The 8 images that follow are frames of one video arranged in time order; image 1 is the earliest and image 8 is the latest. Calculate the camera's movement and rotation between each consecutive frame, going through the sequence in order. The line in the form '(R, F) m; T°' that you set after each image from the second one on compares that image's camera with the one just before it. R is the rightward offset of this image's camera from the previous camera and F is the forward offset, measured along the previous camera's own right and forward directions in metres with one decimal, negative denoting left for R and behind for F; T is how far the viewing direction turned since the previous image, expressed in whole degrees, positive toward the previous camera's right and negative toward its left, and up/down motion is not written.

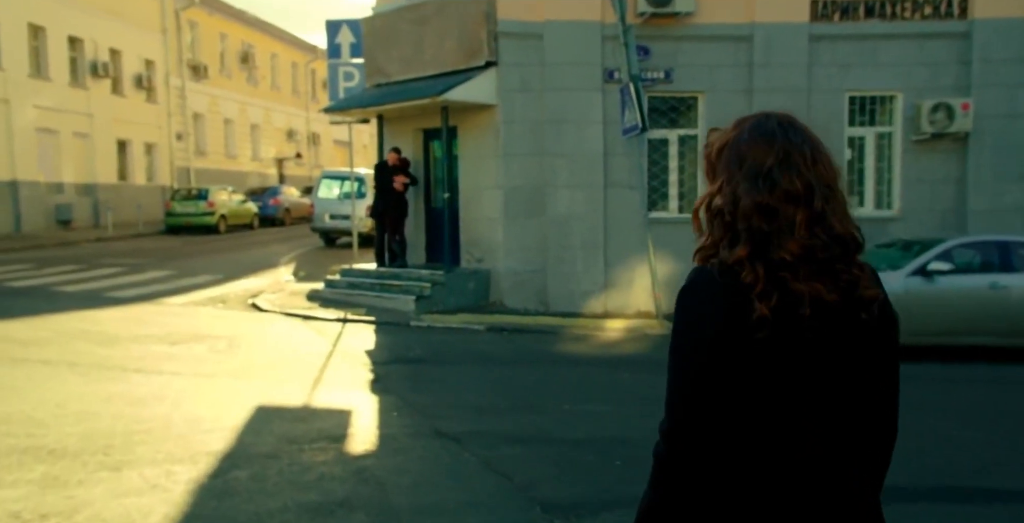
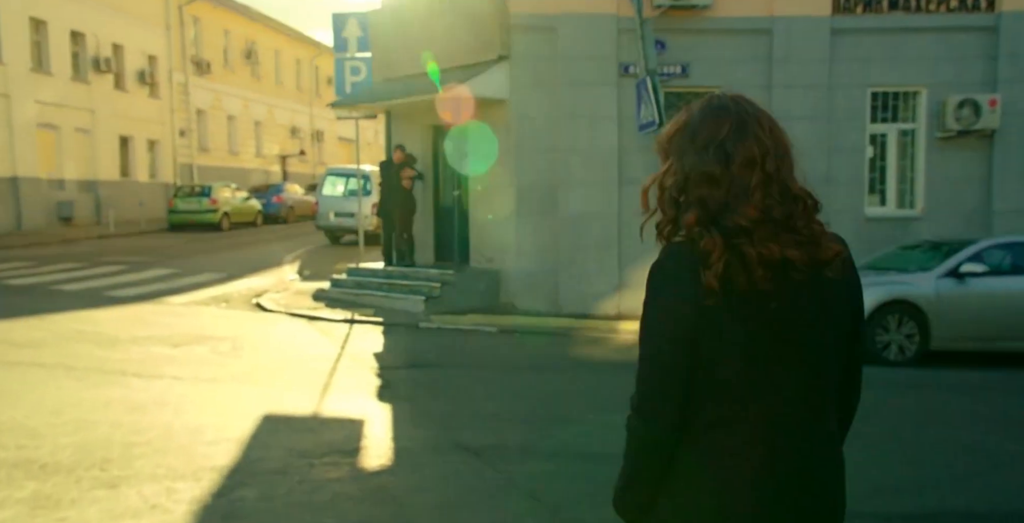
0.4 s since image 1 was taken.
(-0.1, +0.4) m; 0°
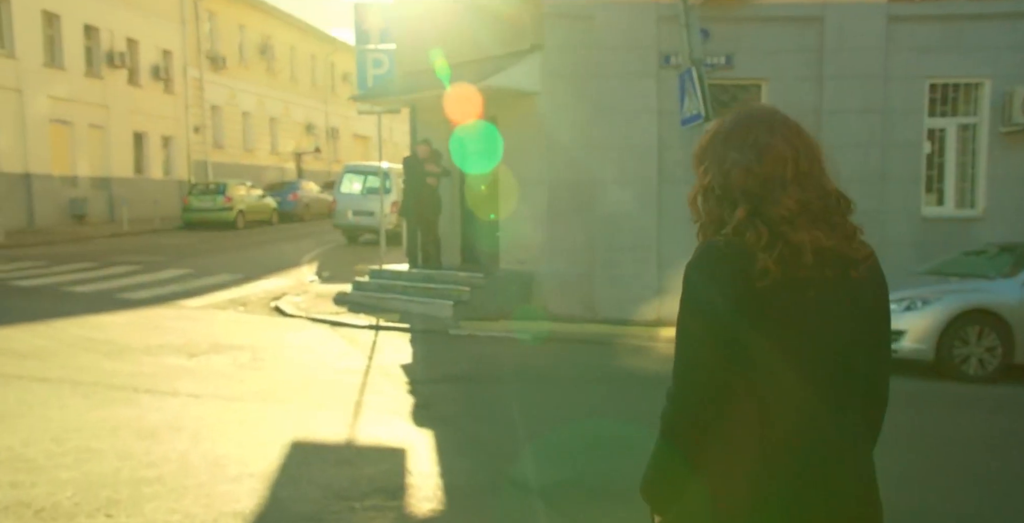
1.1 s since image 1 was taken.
(-0.3, +0.7) m; -1°
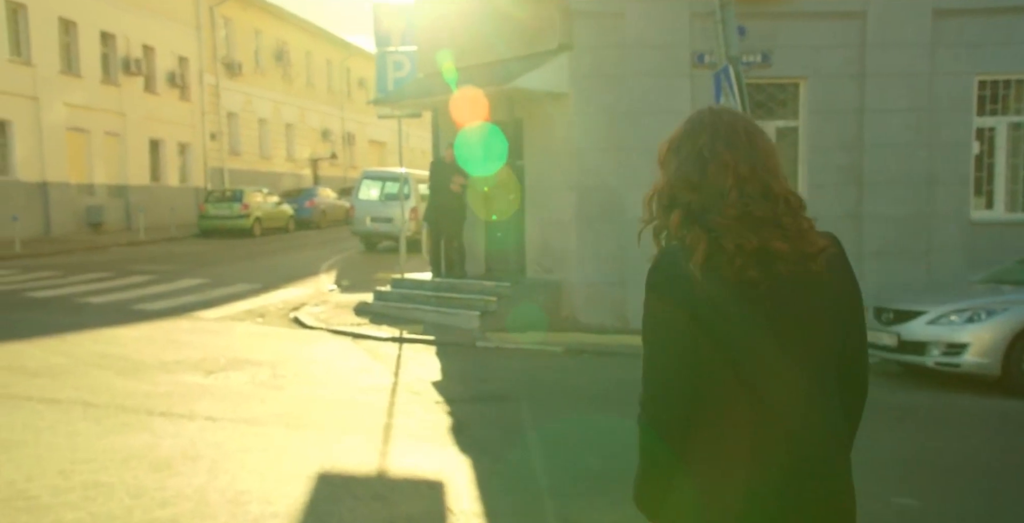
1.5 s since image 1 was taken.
(-0.2, +0.5) m; -1°
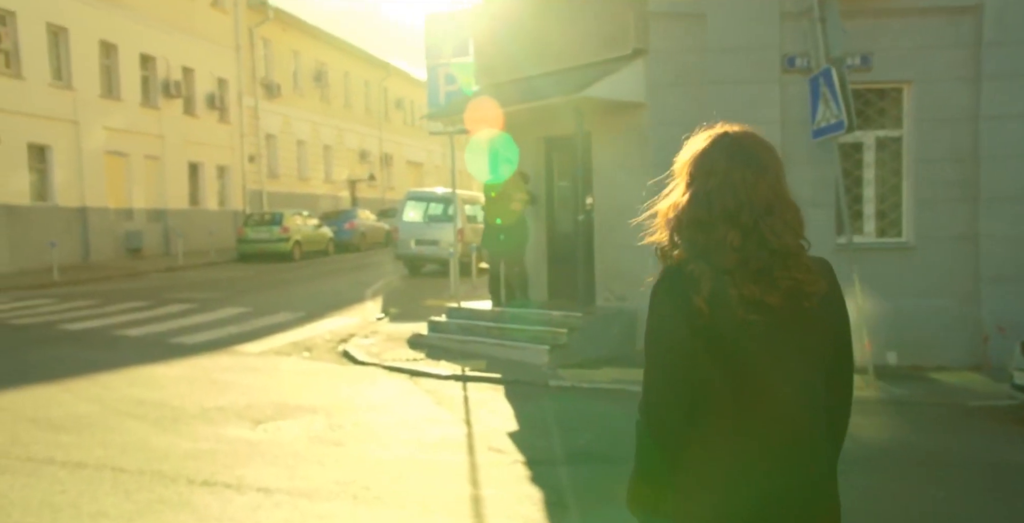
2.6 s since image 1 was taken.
(-0.4, +1.1) m; -2°
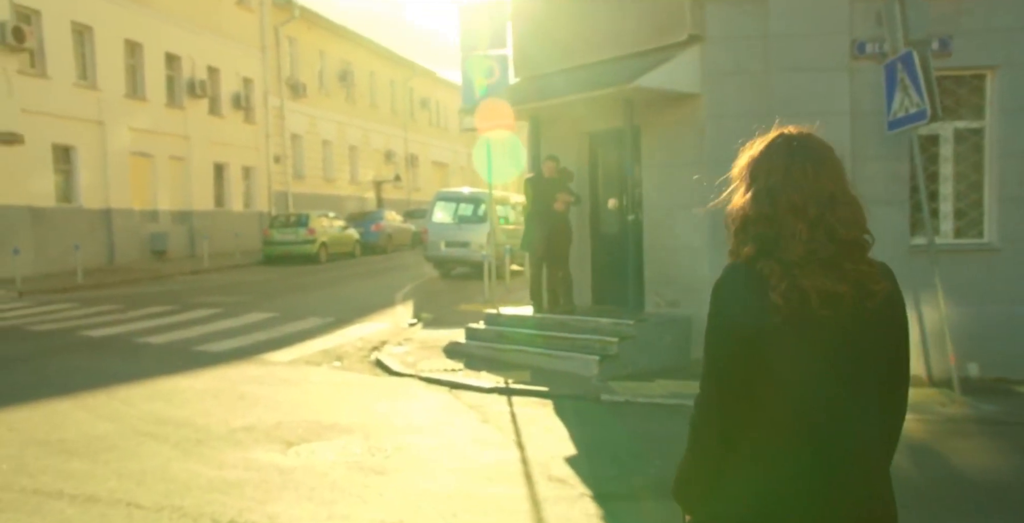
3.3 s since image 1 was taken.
(-0.3, +0.7) m; -1°
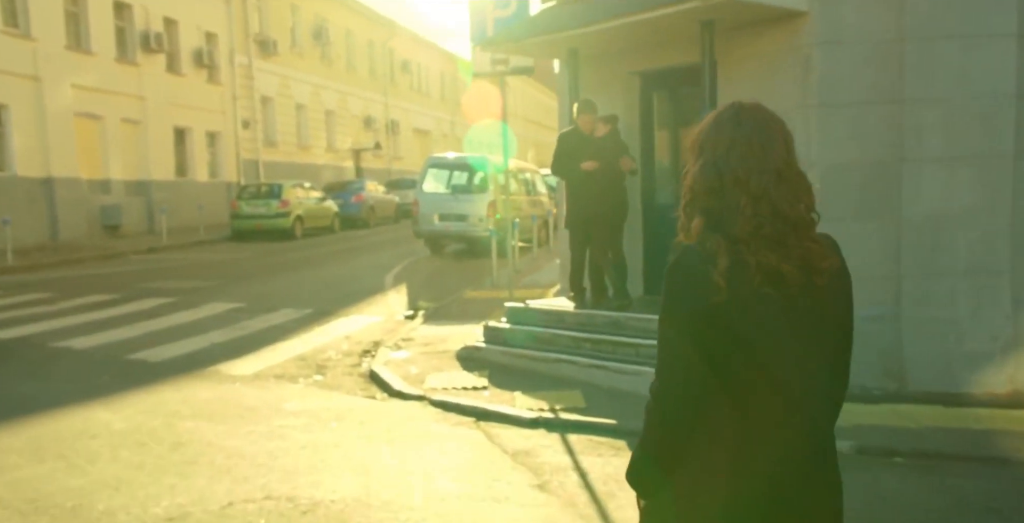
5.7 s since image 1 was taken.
(-0.5, +2.7) m; +1°
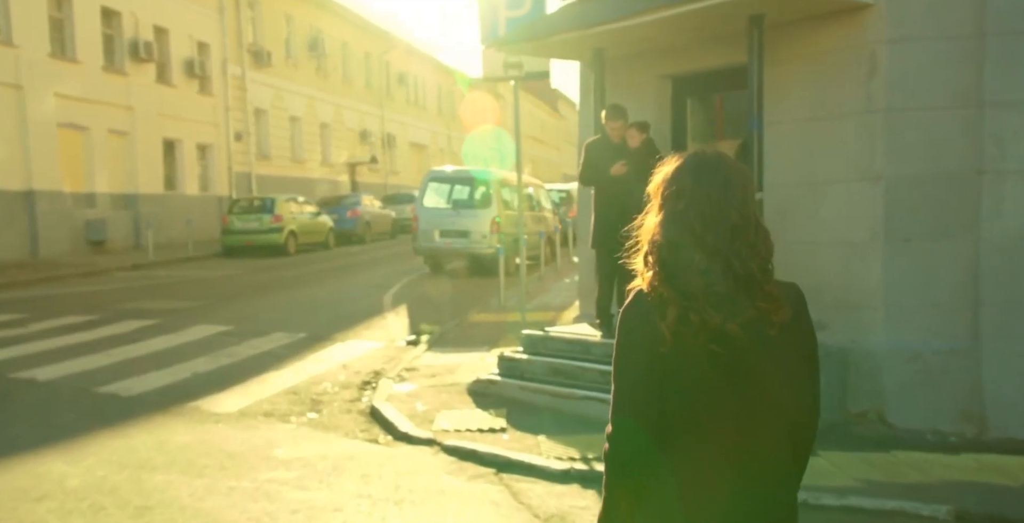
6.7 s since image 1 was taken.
(-0.2, +1.0) m; 0°
